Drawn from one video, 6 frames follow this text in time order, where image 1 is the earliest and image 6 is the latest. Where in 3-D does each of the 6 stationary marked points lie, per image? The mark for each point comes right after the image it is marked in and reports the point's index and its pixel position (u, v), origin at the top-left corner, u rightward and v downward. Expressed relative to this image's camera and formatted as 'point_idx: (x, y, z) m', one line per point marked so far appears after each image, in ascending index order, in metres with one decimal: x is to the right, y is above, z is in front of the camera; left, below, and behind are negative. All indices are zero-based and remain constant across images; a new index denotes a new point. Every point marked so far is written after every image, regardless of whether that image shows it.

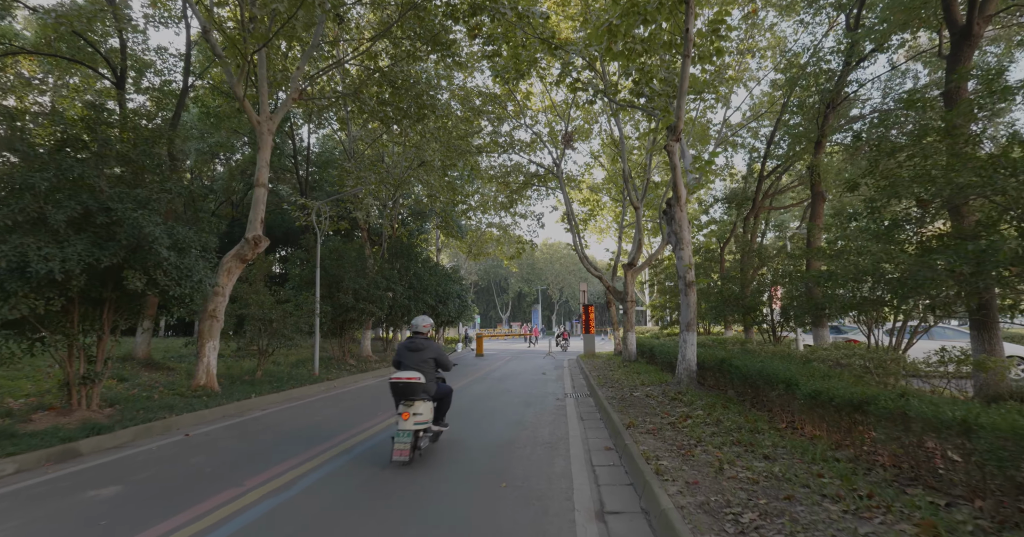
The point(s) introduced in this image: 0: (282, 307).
0: (-6.0, -1.0, +11.8) m
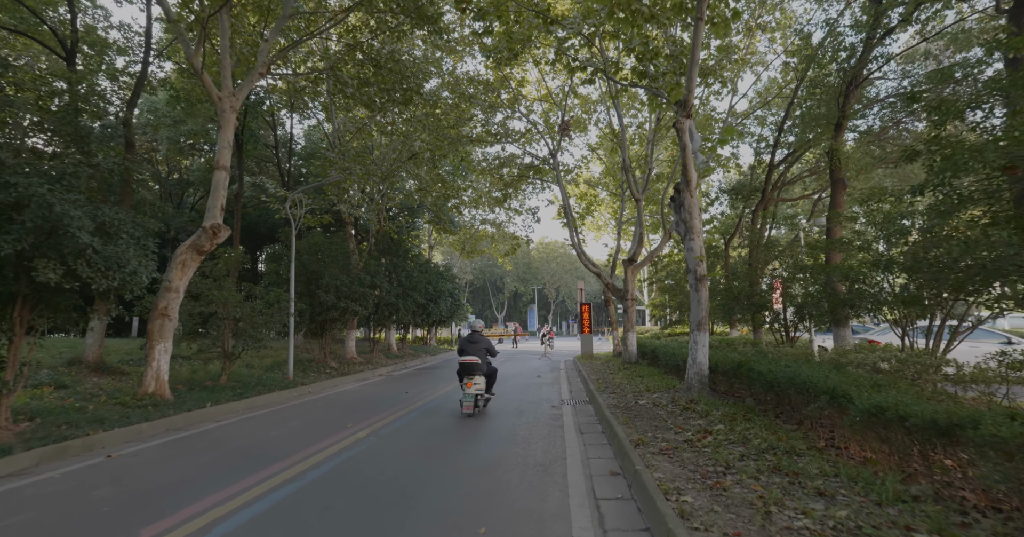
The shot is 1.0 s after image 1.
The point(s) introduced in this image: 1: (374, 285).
0: (-6.2, -0.9, +10.8) m
1: (-5.2, -0.6, +17.1) m
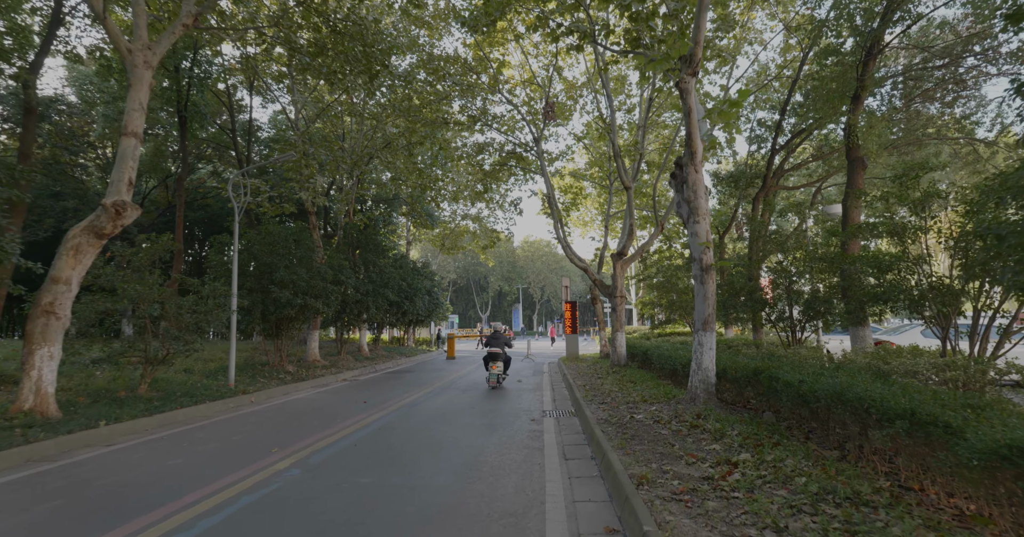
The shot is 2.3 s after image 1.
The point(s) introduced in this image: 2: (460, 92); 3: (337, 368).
0: (-6.8, -0.7, +9.2) m
1: (-6.0, -0.4, +15.6) m
2: (-2.0, +6.7, +17.2) m
3: (-6.1, -3.5, +15.8) m
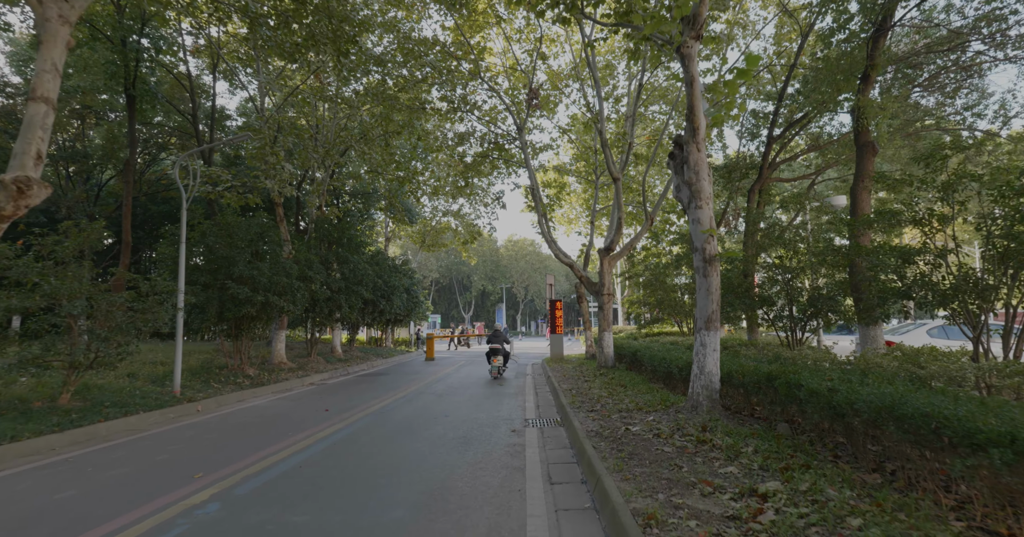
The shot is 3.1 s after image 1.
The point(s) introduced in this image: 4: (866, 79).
0: (-7.1, -0.5, +8.1) m
1: (-6.5, -0.3, +14.5) m
2: (-2.6, +6.8, +16.2) m
3: (-6.7, -3.3, +14.7) m
4: (+7.2, +3.8, +9.3) m
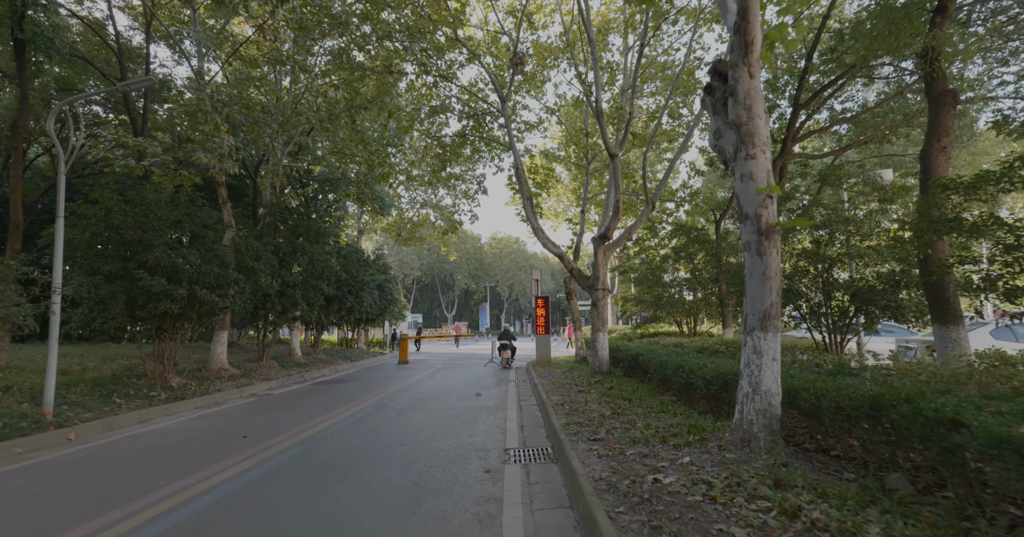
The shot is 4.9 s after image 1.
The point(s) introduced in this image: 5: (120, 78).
0: (-7.4, -0.3, +5.9) m
1: (-7.1, 0.0, +12.3) m
2: (-3.2, +7.1, +14.2) m
3: (-7.3, -3.0, +12.5) m
4: (+6.8, +4.0, +7.6) m
5: (-12.0, +5.8, +13.9) m
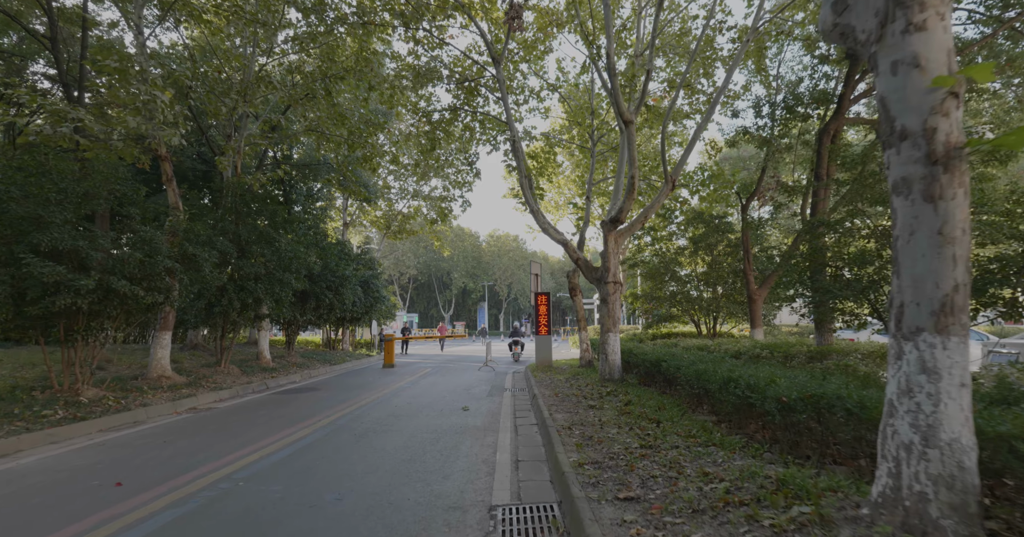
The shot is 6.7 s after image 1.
0: (-7.5, 0.0, +4.0) m
1: (-7.2, +0.2, +10.4) m
2: (-3.3, +7.4, +12.3) m
3: (-7.4, -2.8, +10.6) m
4: (+6.7, +4.3, +5.6) m
5: (-12.1, +6.1, +11.9) m
